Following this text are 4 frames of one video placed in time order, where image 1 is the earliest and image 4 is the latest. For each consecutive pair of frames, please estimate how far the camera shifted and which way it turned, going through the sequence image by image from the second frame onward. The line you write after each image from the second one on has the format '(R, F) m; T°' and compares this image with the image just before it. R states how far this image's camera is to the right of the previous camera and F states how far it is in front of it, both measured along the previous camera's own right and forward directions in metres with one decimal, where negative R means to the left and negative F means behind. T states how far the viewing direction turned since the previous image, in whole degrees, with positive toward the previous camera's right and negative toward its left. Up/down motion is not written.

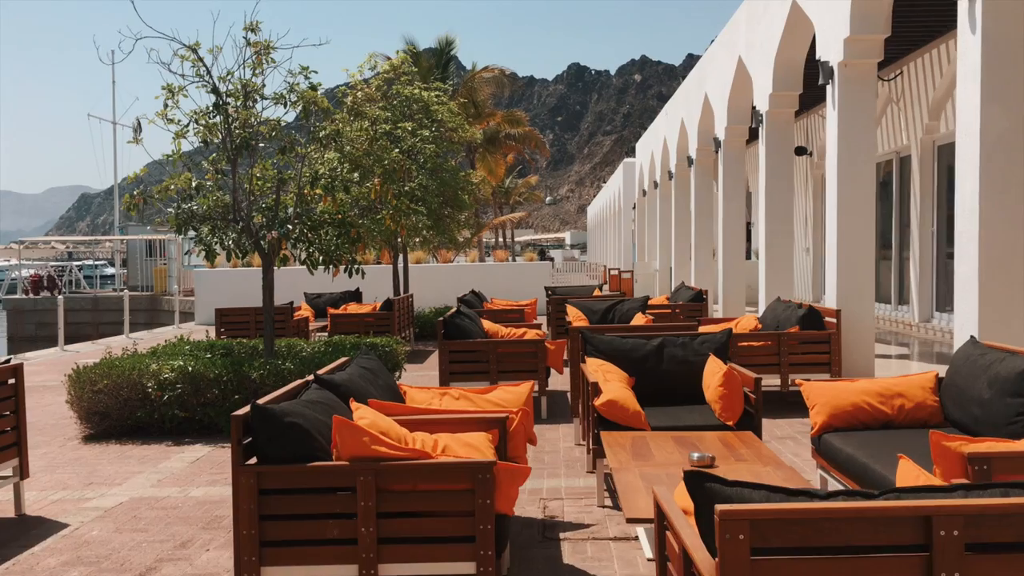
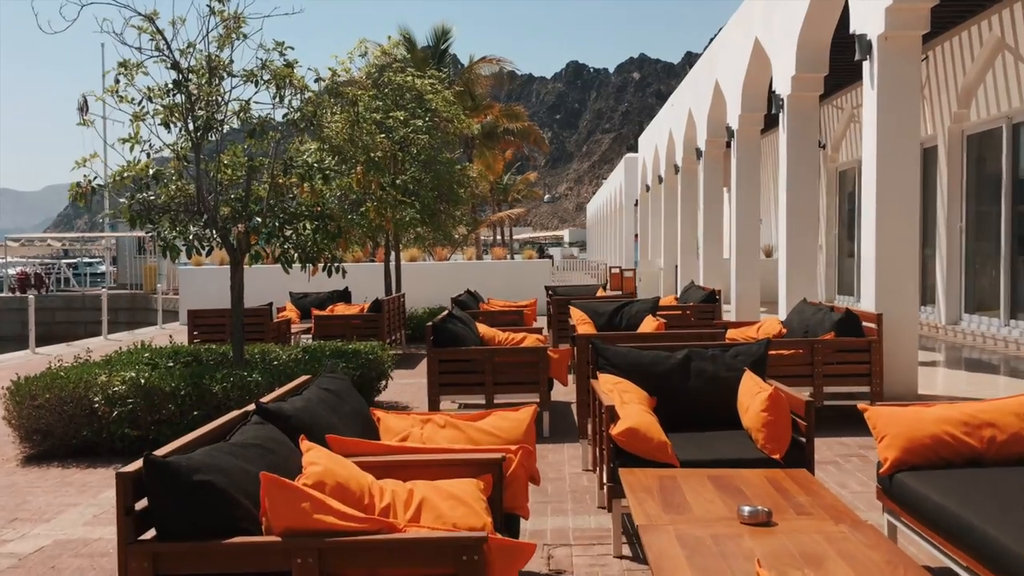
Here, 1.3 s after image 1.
(0.0, +0.9) m; 0°
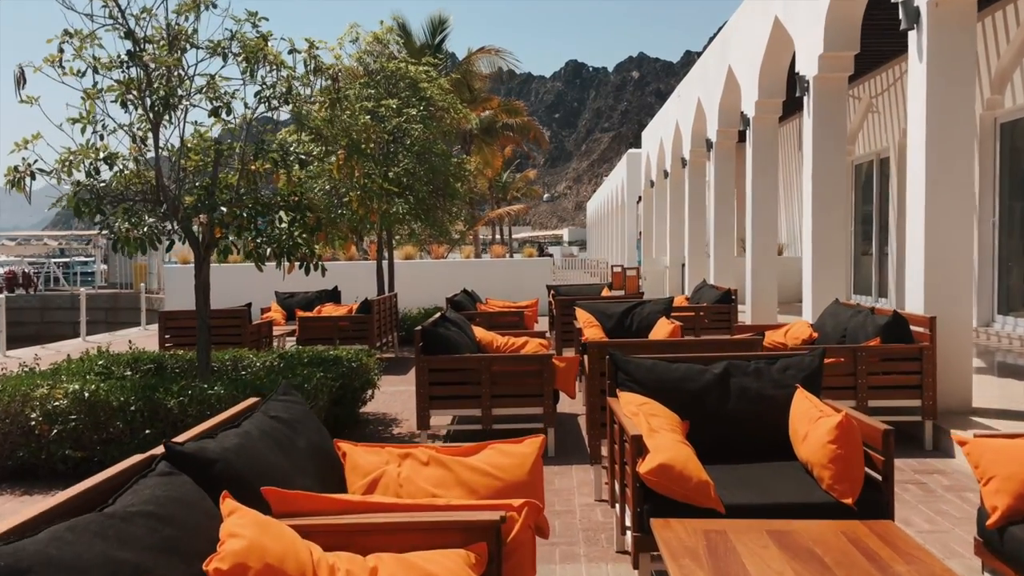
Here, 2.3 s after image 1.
(0.0, +0.8) m; 0°
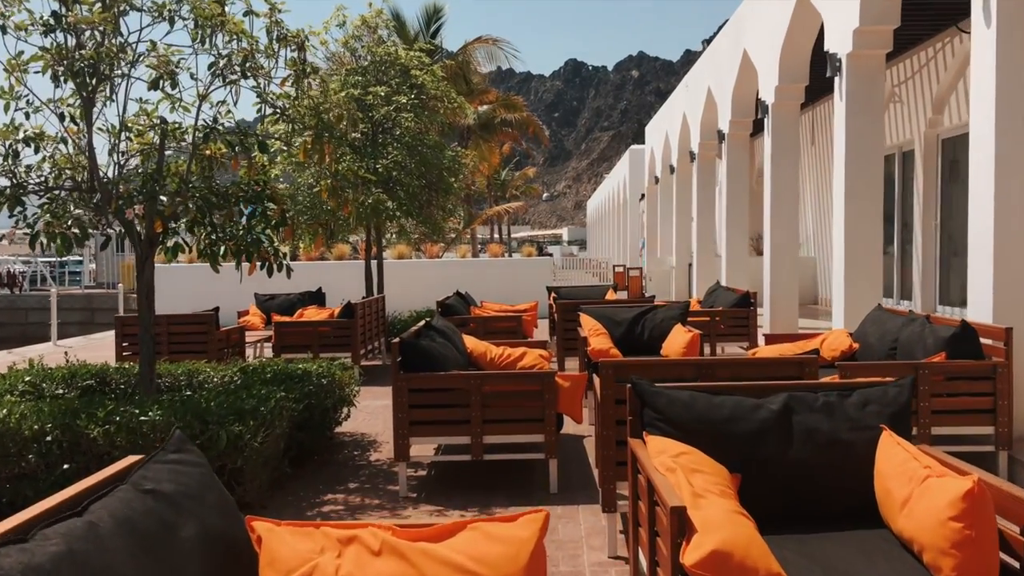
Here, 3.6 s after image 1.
(0.0, +0.9) m; 0°
